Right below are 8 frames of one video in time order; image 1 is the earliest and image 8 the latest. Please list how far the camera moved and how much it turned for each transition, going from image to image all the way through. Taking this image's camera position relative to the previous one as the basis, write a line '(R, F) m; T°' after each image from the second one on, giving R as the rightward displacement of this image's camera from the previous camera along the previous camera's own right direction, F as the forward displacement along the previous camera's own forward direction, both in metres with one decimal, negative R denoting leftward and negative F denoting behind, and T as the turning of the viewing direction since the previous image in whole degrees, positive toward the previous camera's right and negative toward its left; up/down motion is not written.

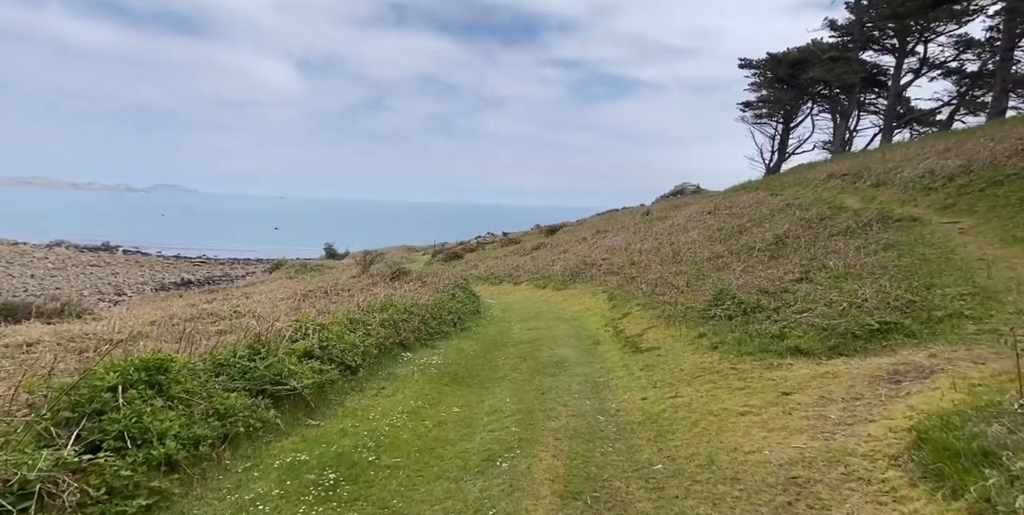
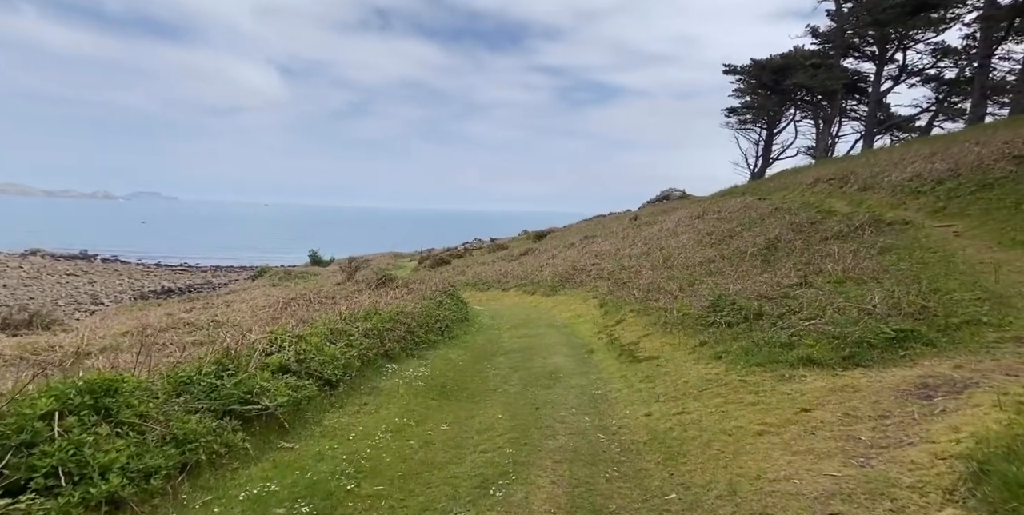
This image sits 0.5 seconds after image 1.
(-0.1, +0.5) m; +1°
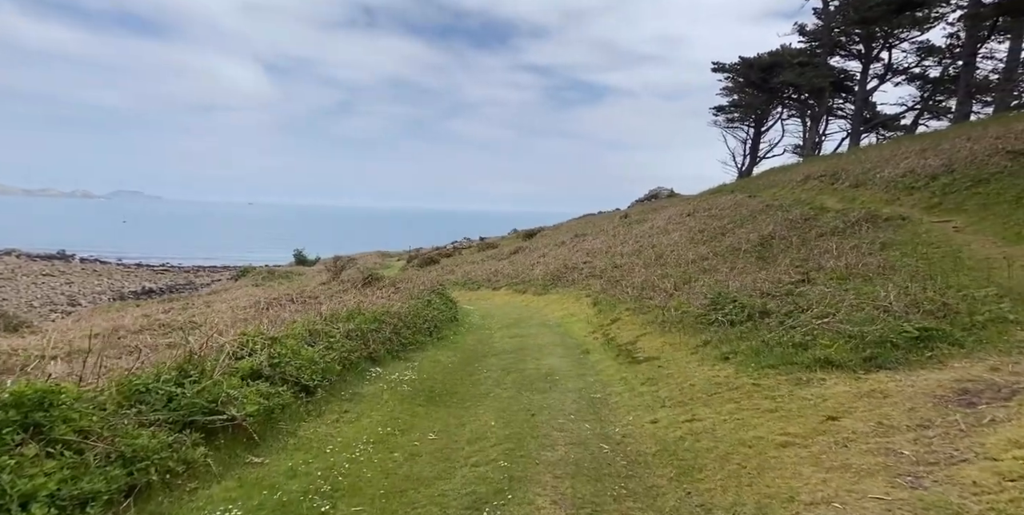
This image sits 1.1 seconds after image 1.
(-0.1, +0.6) m; +1°
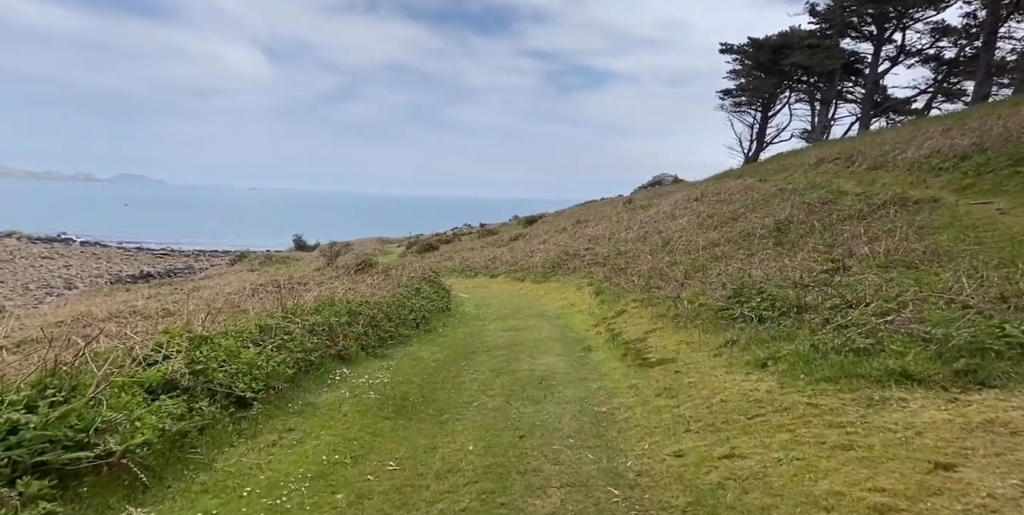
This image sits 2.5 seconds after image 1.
(+0.2, +1.5) m; 0°
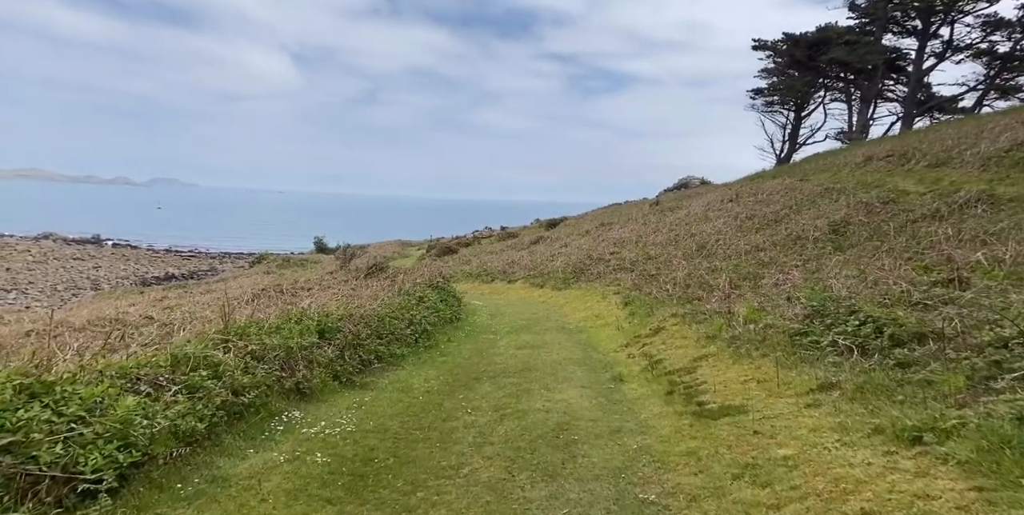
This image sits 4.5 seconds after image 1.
(+0.1, +2.3) m; -2°
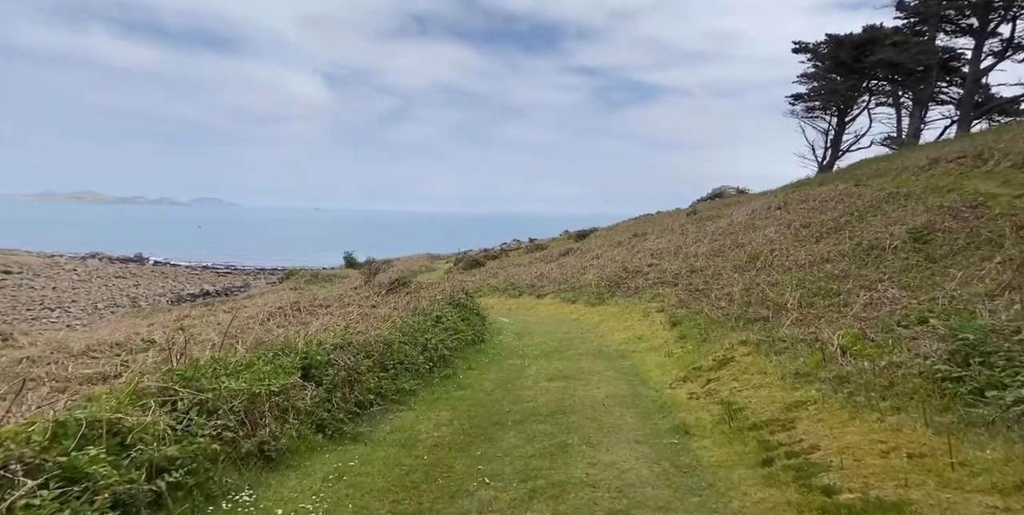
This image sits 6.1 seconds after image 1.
(0.0, +2.0) m; -3°
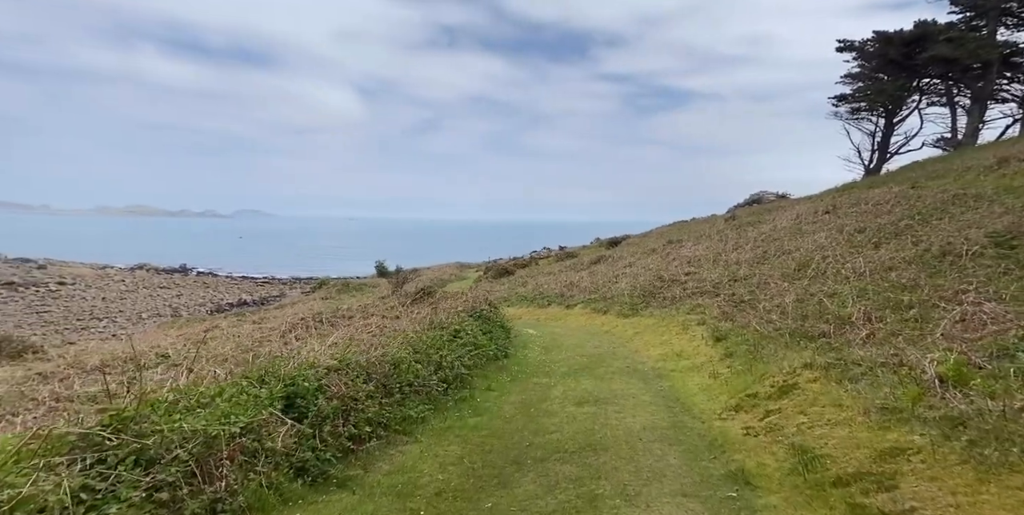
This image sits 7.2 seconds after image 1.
(+0.1, +1.3) m; -3°
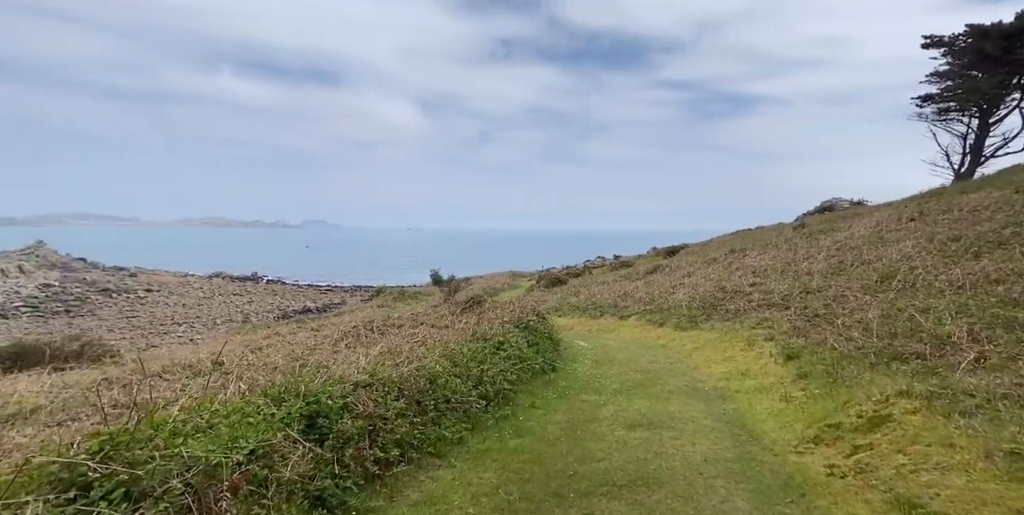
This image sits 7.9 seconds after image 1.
(+0.1, +0.8) m; -5°
